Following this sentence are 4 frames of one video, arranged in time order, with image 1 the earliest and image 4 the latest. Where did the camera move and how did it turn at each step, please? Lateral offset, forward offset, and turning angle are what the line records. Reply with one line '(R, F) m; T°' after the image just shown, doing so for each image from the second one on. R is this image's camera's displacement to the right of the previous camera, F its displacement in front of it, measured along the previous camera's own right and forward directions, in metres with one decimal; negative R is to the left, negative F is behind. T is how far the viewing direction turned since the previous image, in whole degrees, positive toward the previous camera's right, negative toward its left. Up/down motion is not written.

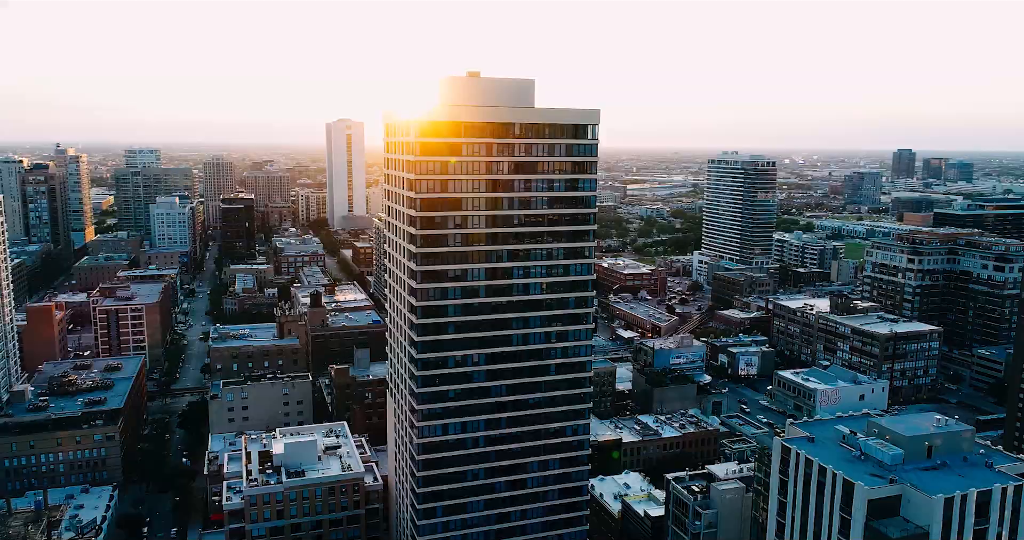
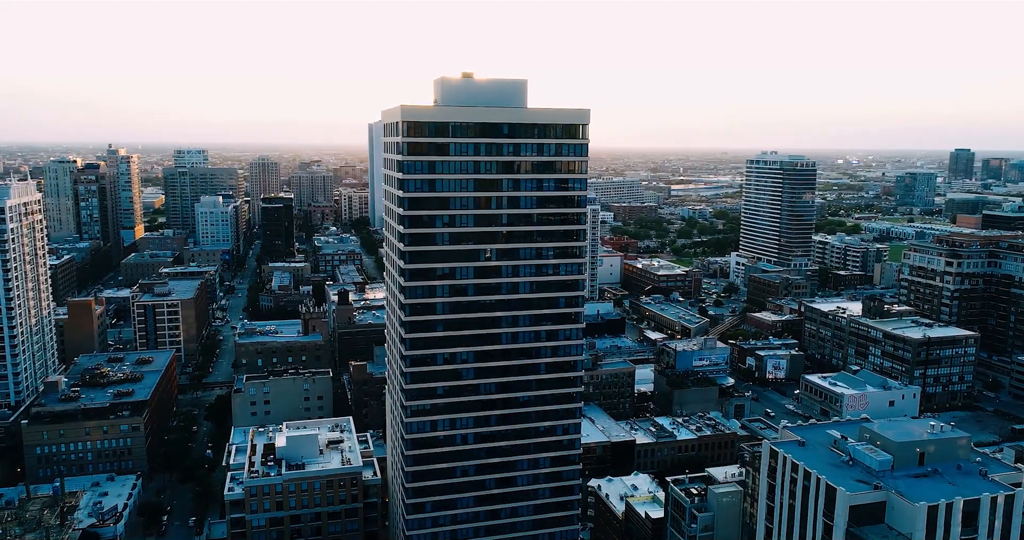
(+3.4, -0.2) m; -3°
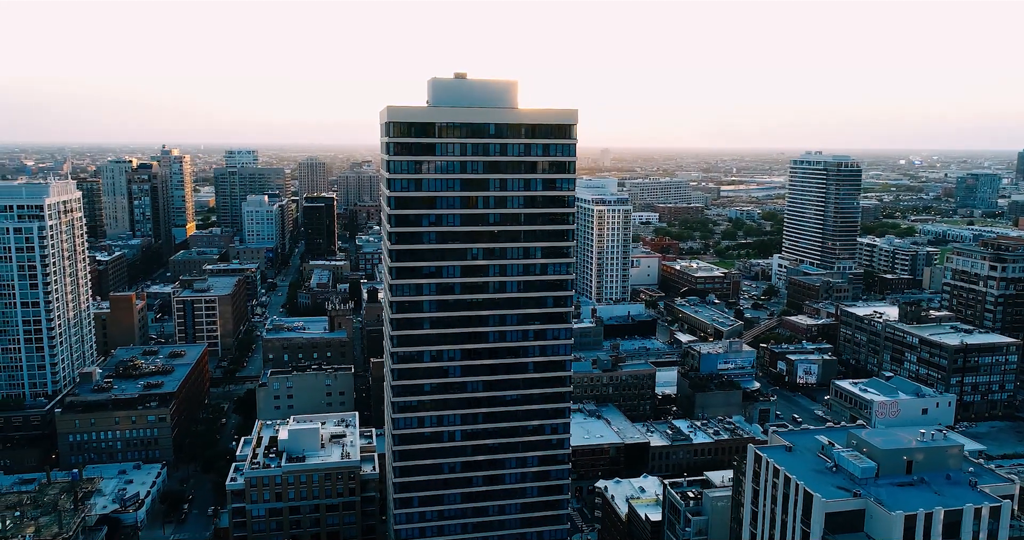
(+3.8, -0.2) m; -4°
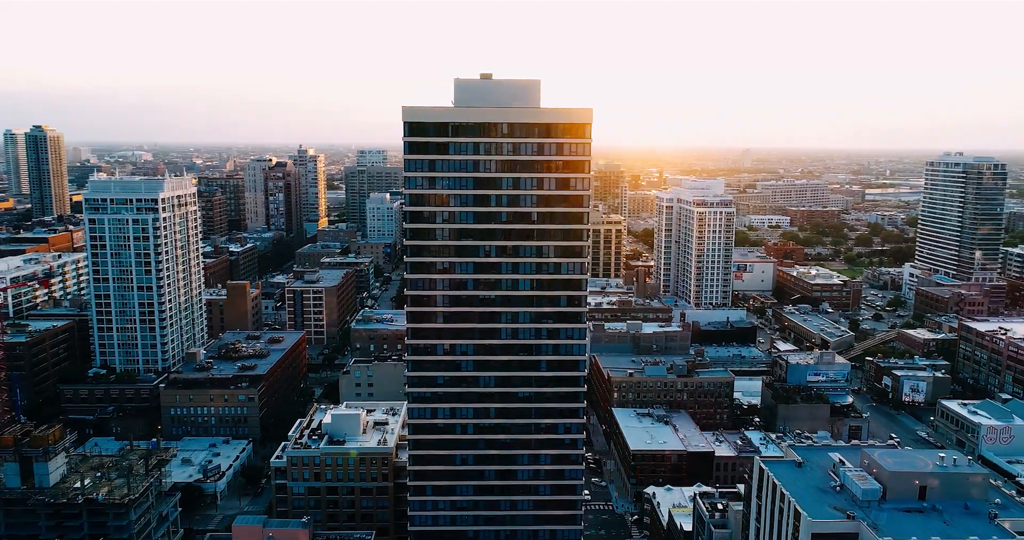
(+7.4, +0.1) m; -10°
